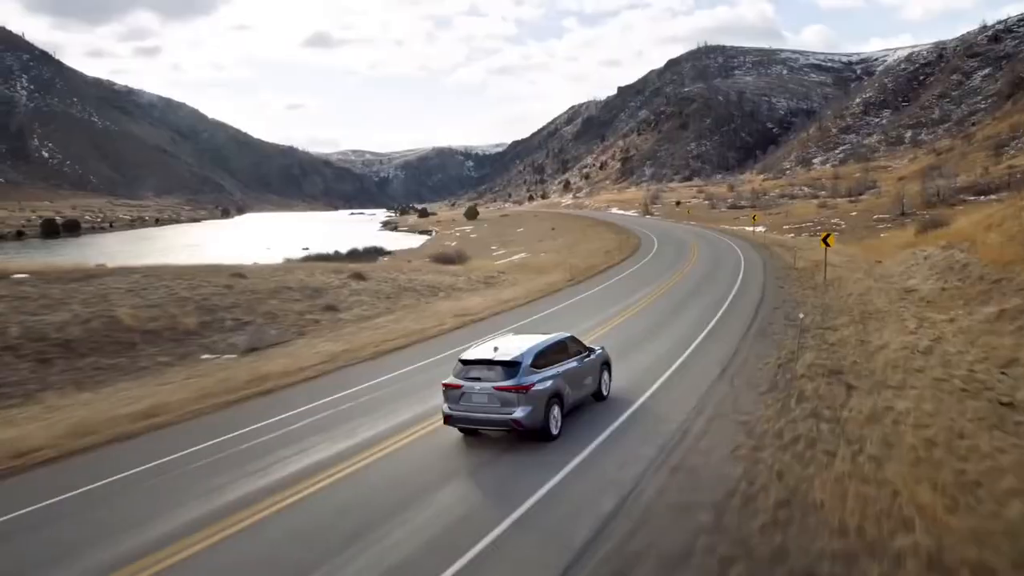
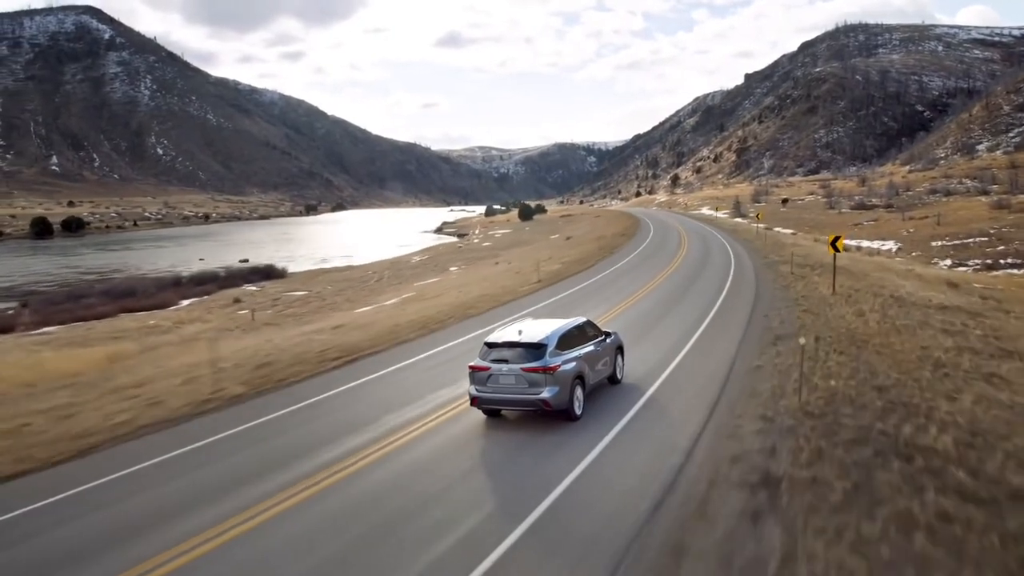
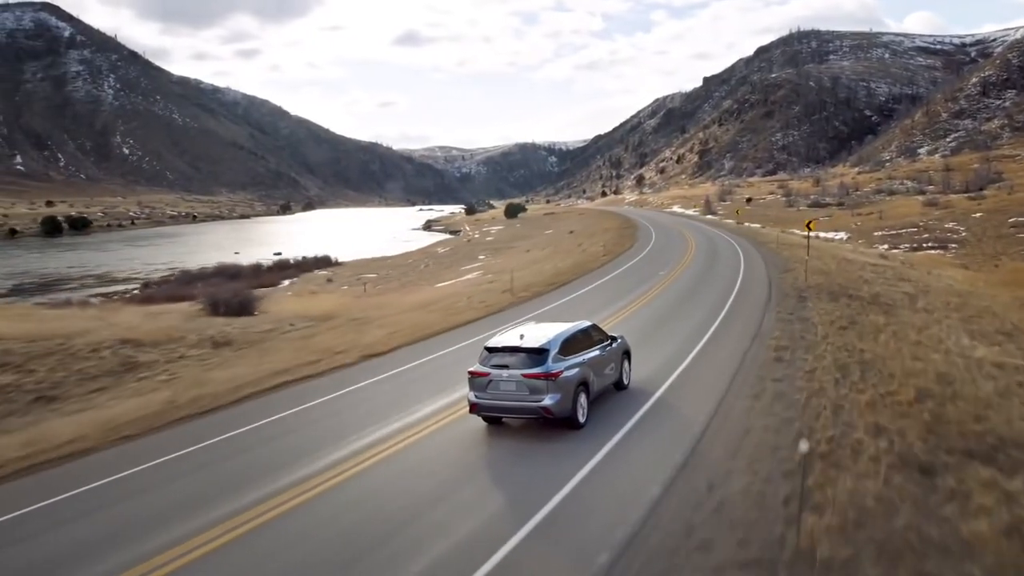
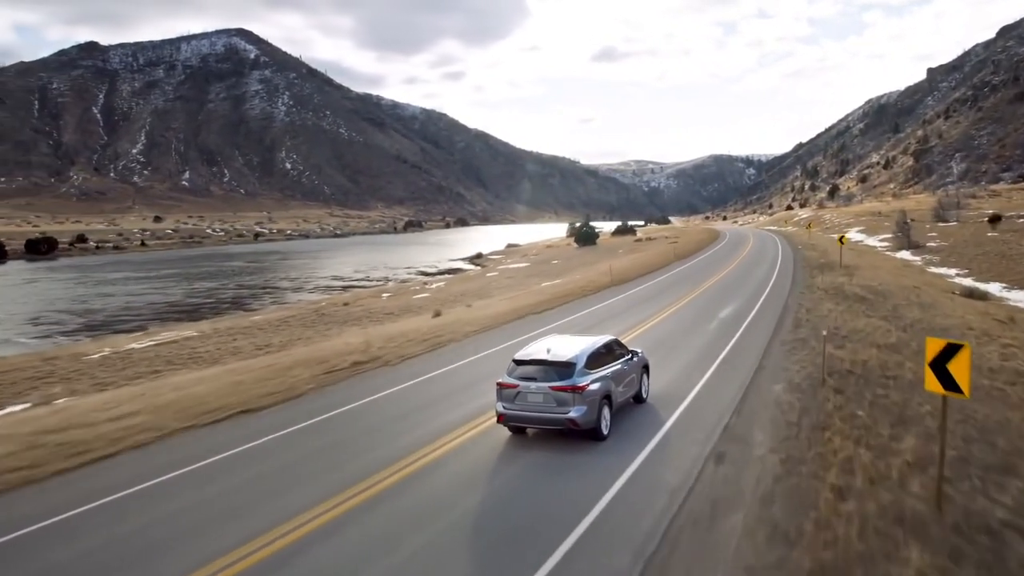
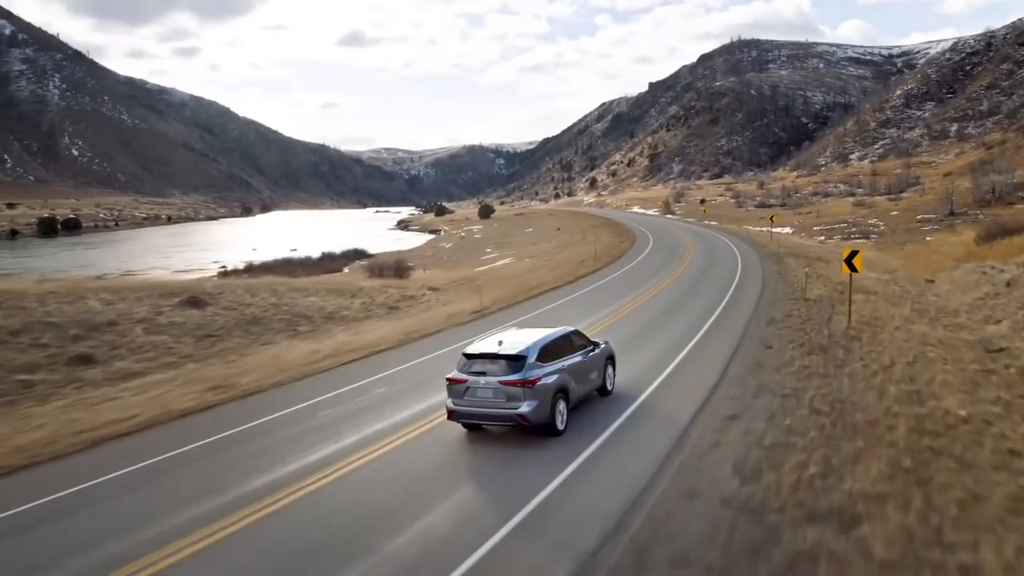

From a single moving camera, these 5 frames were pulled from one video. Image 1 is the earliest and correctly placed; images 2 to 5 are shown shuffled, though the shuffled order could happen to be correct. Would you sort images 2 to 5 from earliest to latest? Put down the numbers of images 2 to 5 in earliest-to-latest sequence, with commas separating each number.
5, 3, 2, 4
